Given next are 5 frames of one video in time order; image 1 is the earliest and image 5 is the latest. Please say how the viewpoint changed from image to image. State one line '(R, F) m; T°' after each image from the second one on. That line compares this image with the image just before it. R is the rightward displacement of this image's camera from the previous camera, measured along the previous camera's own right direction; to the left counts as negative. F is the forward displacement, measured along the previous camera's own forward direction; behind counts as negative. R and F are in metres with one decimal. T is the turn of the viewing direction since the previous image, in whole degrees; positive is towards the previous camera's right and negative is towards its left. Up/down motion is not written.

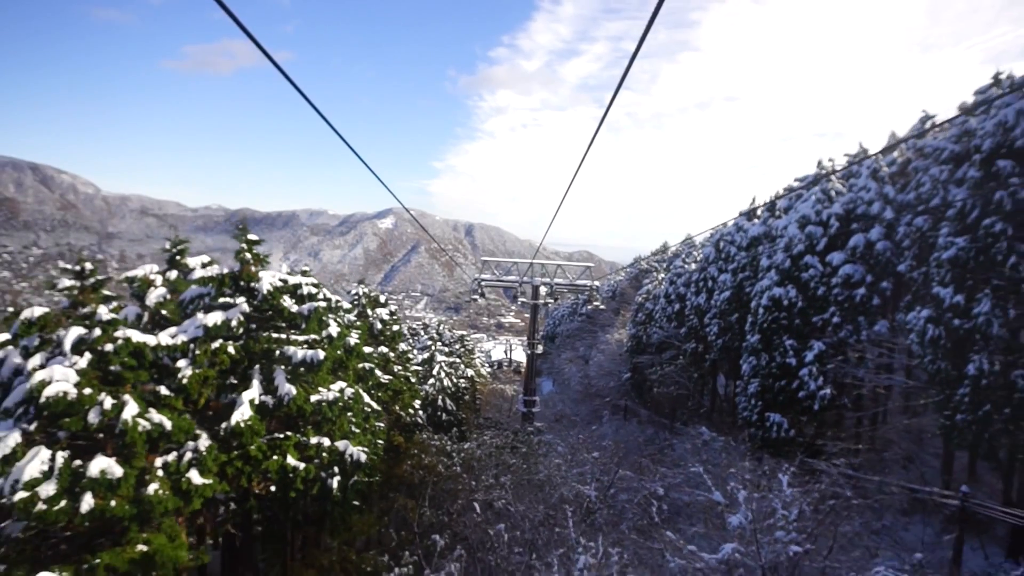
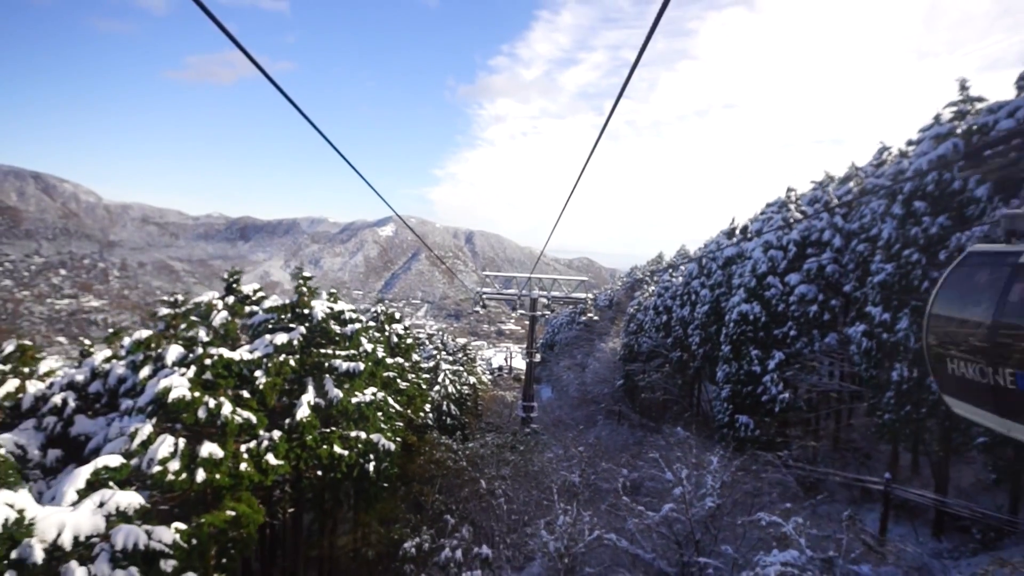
(0.0, -0.4) m; 0°
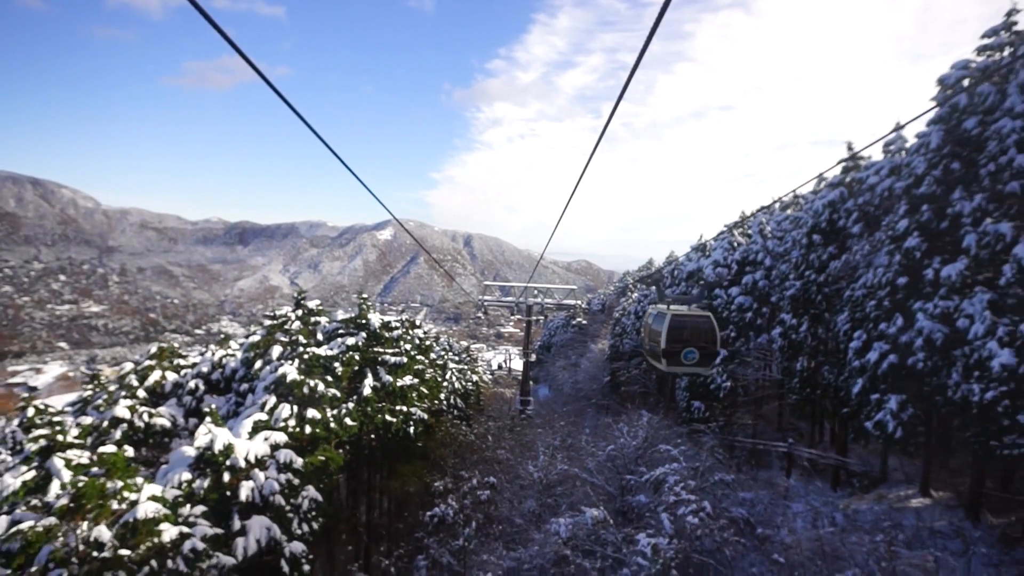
(0.0, -0.9) m; 0°
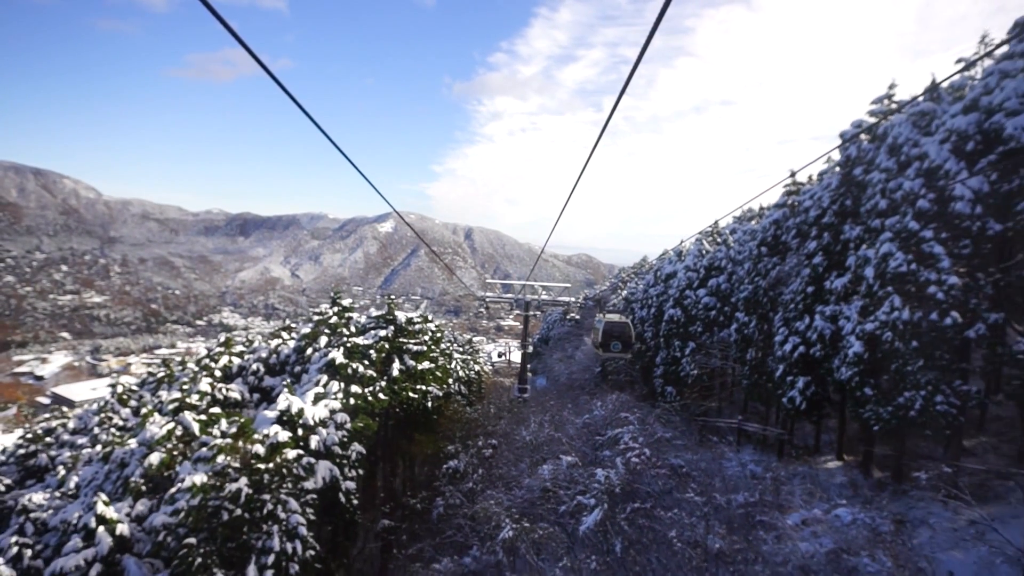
(0.0, -0.7) m; 0°
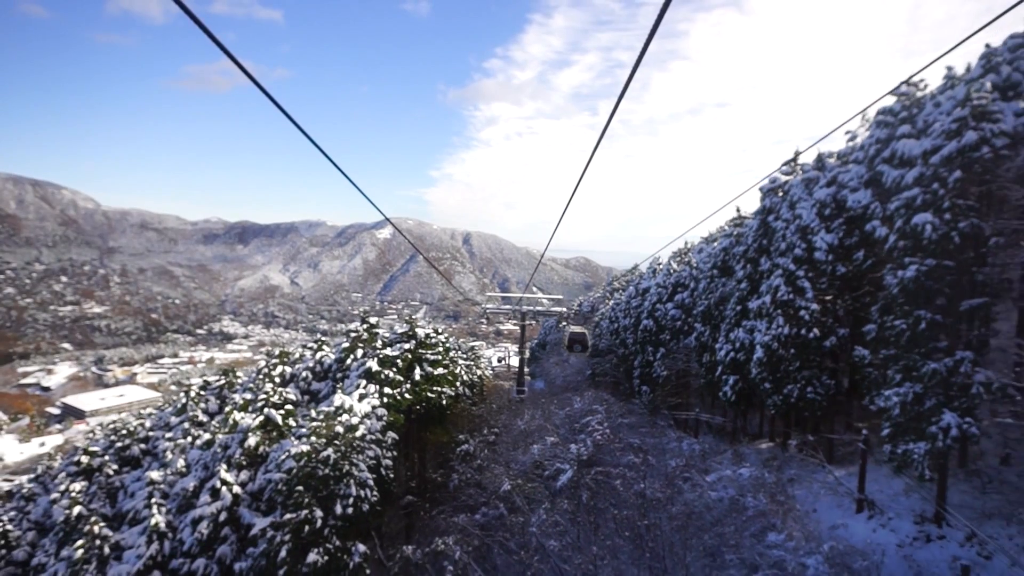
(0.0, -0.9) m; 0°
